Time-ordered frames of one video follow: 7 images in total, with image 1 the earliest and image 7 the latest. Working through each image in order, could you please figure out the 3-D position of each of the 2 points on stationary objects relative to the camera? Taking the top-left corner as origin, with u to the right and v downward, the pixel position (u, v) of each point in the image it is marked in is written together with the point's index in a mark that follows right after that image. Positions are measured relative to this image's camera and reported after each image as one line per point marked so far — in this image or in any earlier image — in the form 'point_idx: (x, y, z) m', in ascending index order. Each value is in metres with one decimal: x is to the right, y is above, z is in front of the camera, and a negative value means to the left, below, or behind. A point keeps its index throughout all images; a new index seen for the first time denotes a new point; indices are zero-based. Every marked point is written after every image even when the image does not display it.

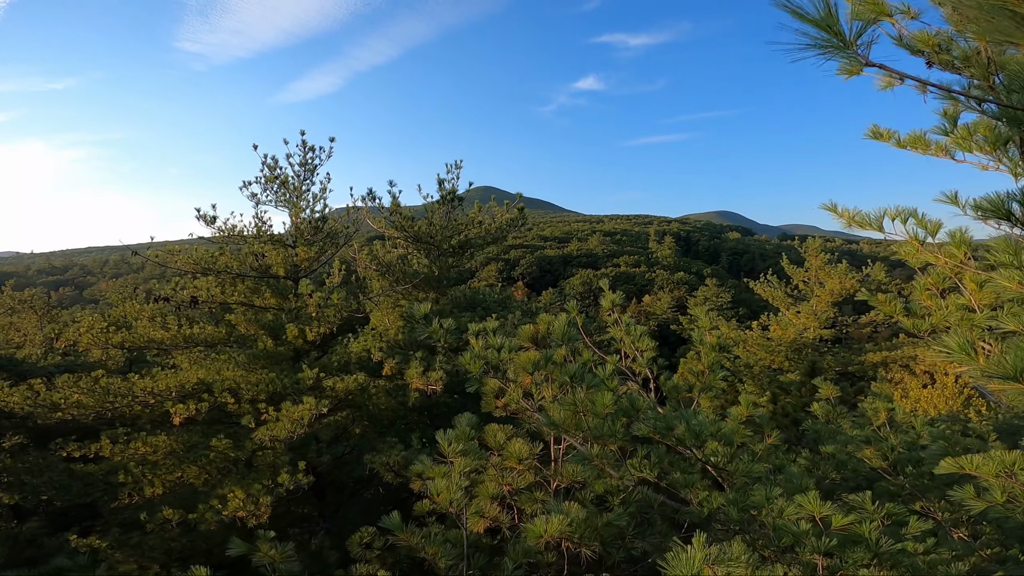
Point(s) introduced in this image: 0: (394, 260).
0: (-2.0, +0.5, +7.8) m
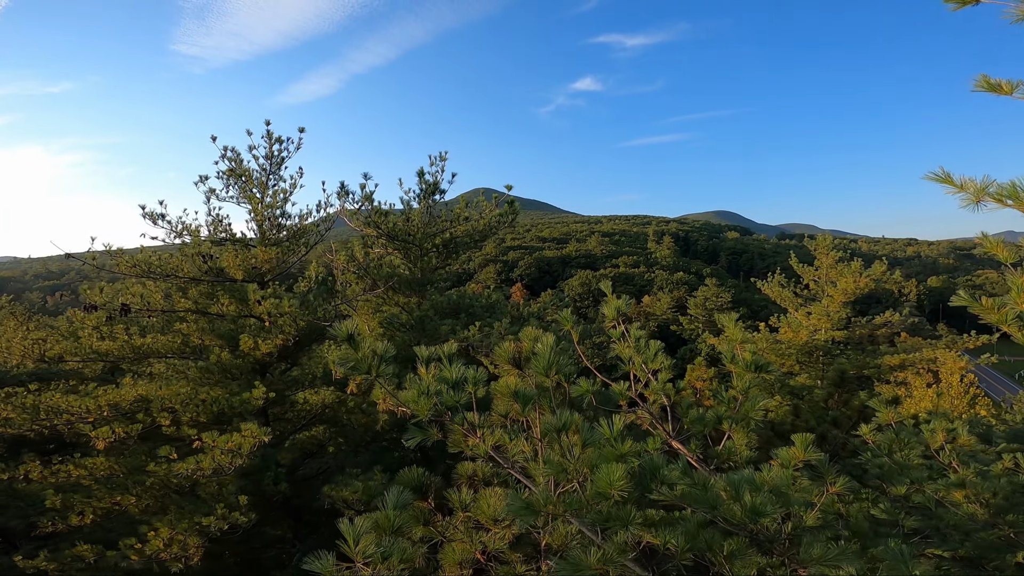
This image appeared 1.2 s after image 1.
0: (-2.2, +0.4, +7.0) m
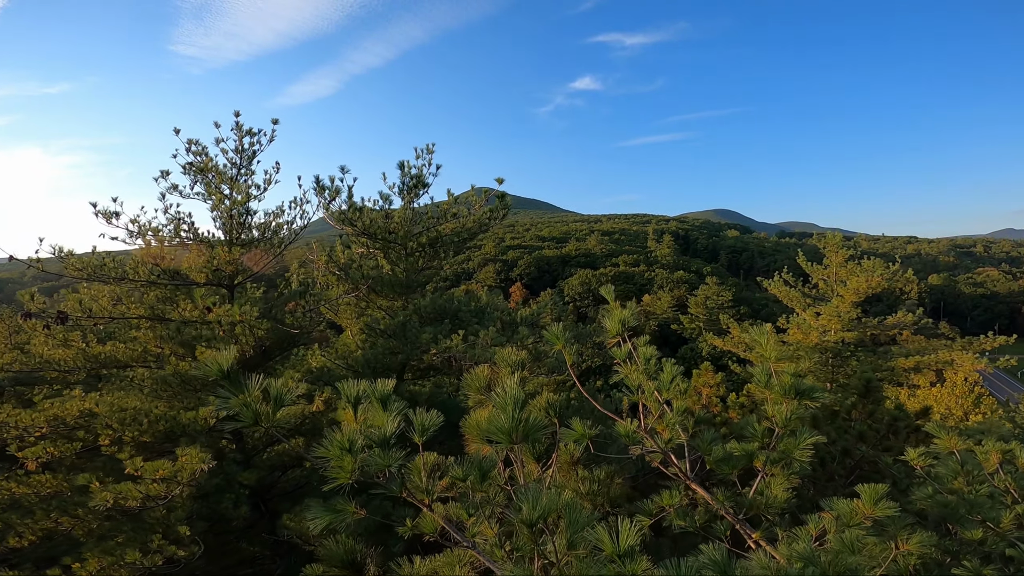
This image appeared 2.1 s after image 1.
0: (-2.3, +0.4, +6.4) m
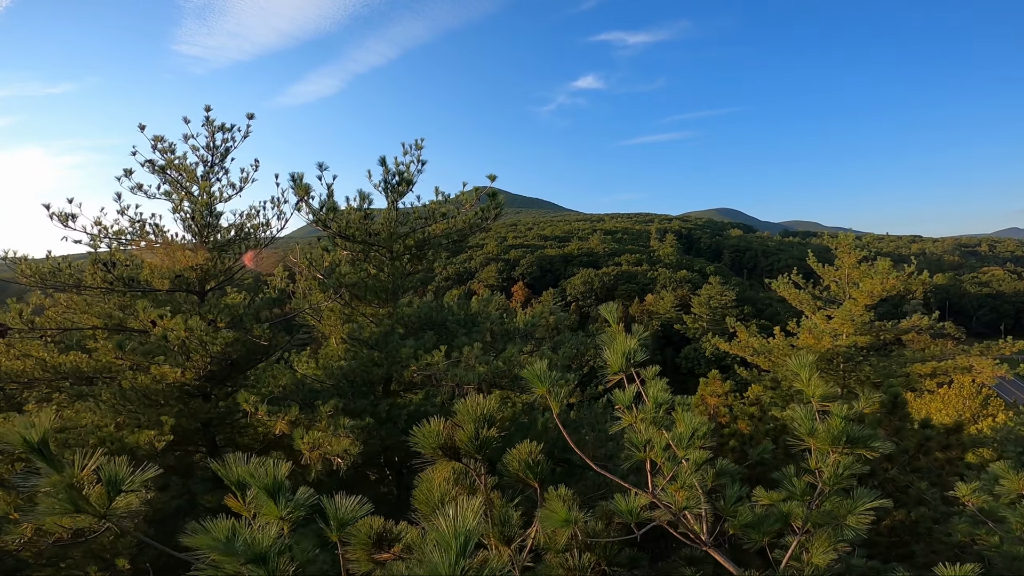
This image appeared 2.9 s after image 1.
0: (-2.4, +0.3, +5.9) m
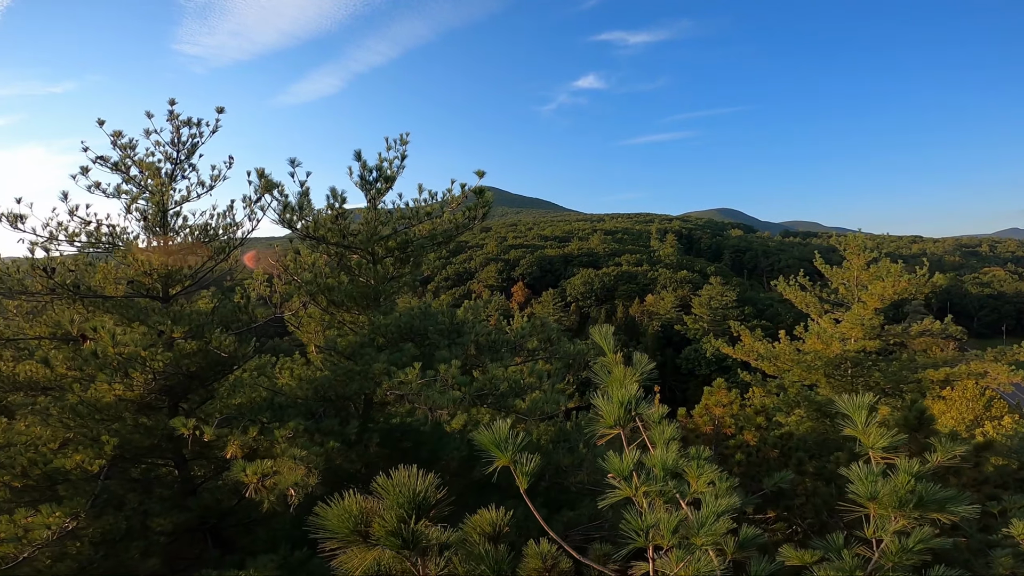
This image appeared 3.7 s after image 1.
0: (-2.5, +0.2, +5.5) m
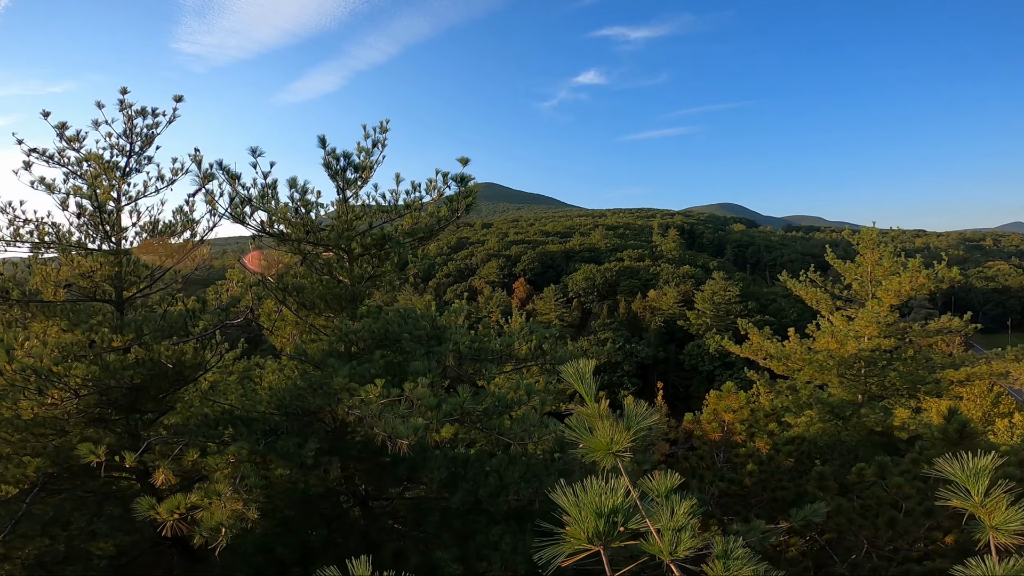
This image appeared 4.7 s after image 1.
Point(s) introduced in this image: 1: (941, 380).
0: (-2.6, +0.2, +5.0) m
1: (+10.6, -2.3, +11.1) m
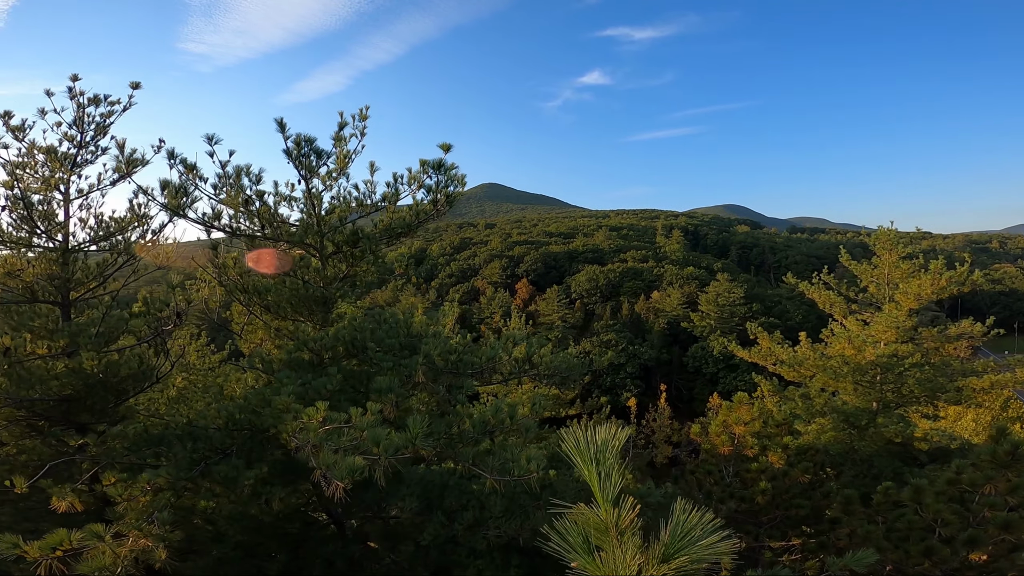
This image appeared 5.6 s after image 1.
0: (-2.7, +0.2, +4.5) m
1: (+10.5, -2.3, +10.5) m
